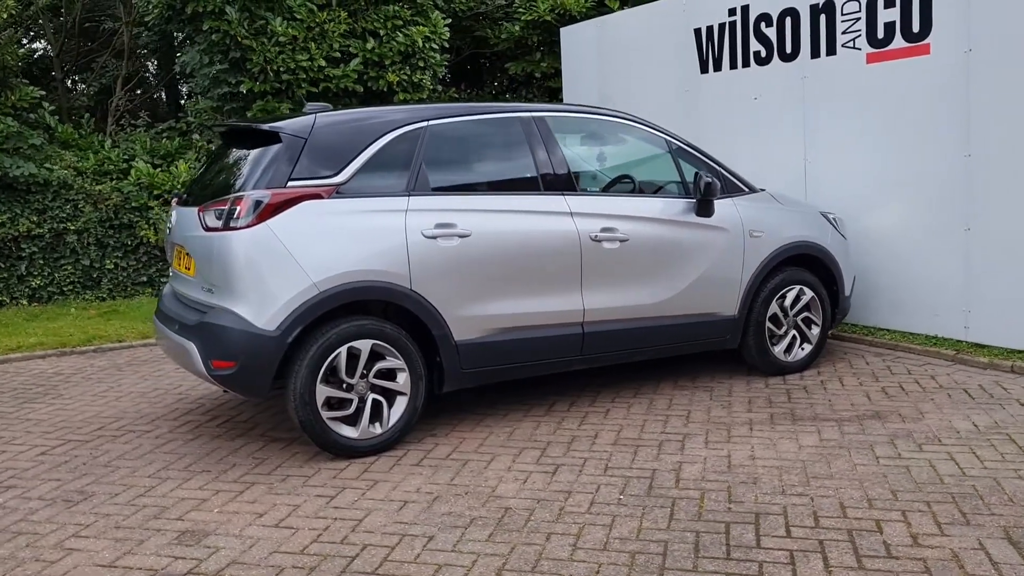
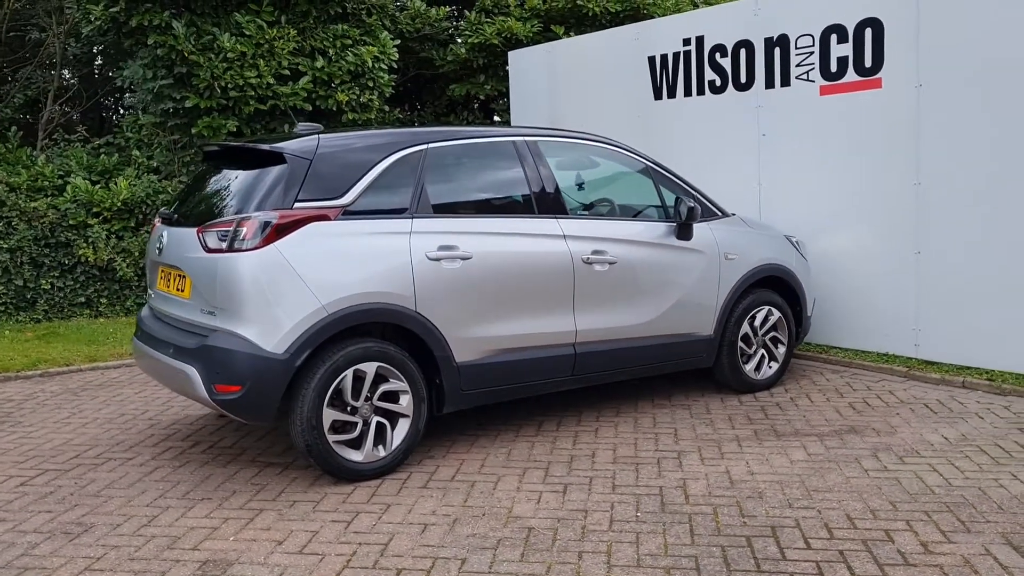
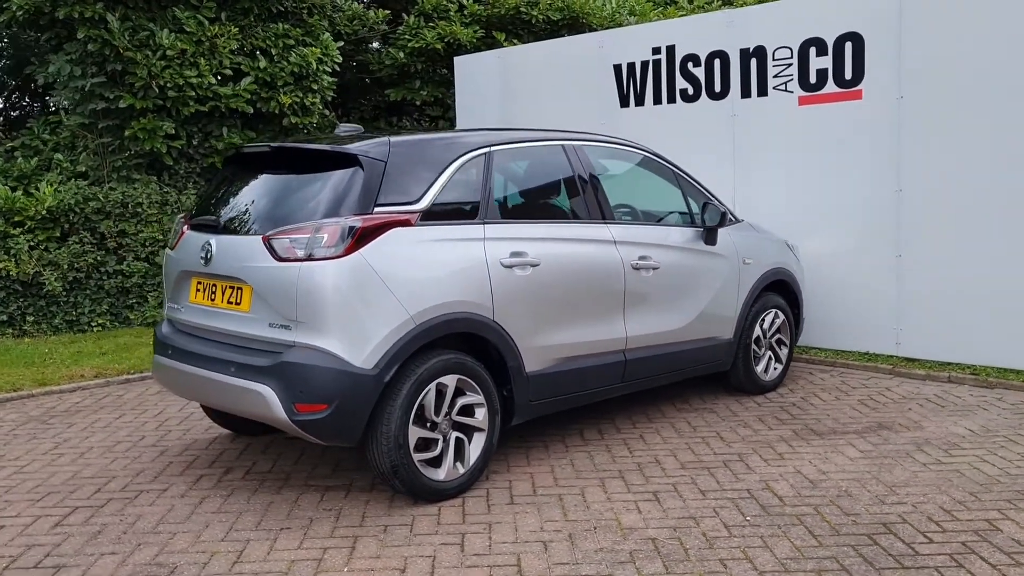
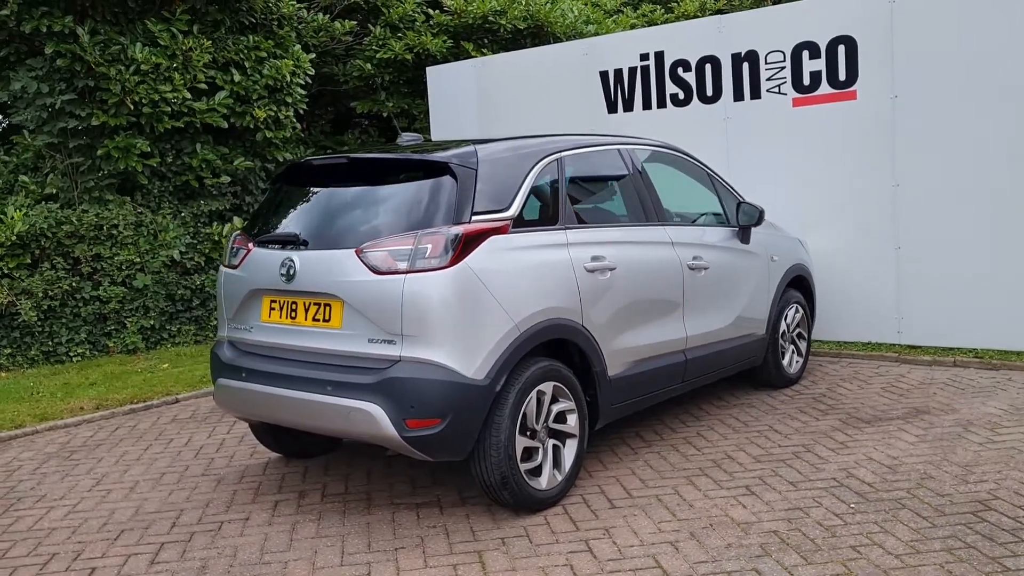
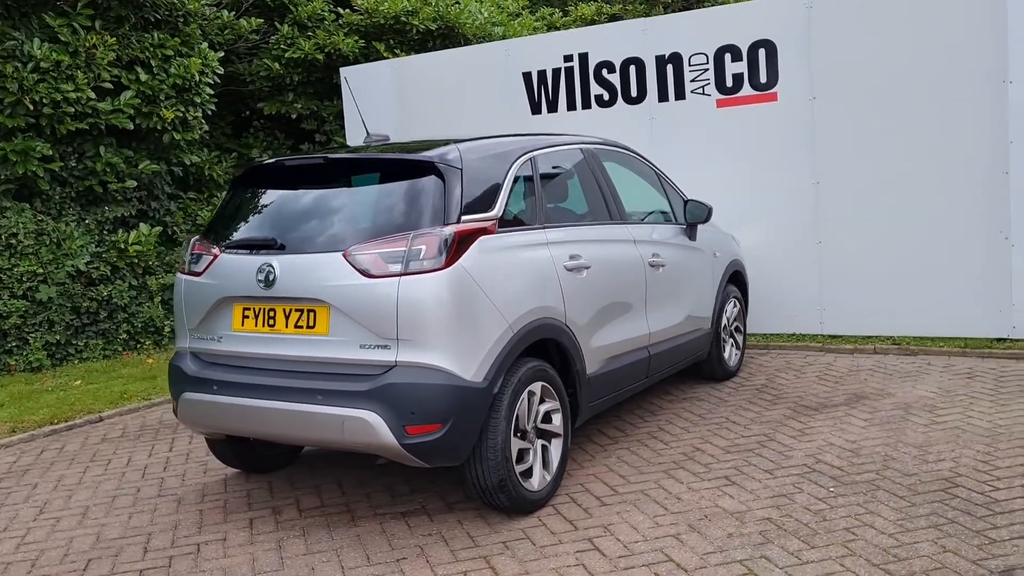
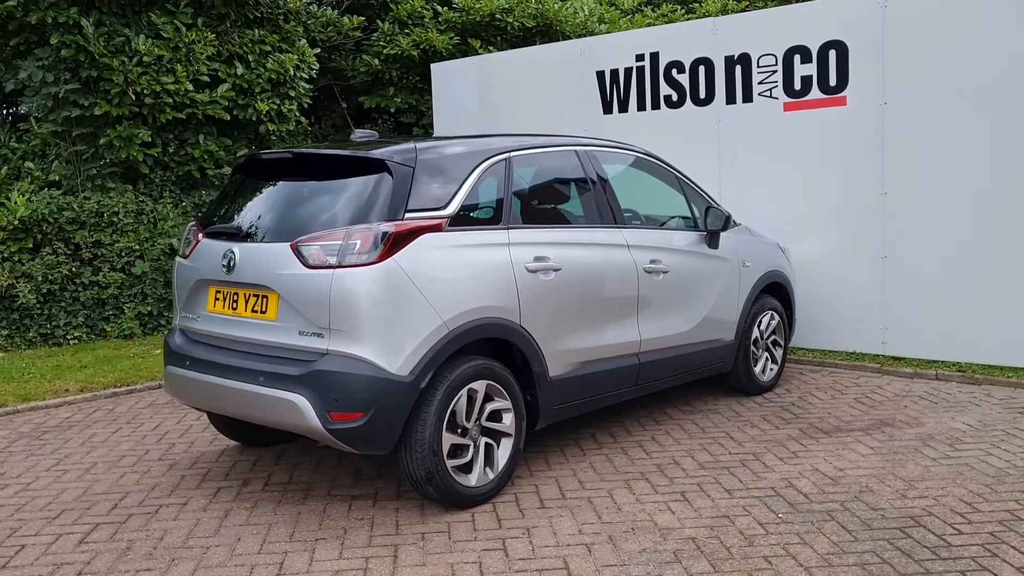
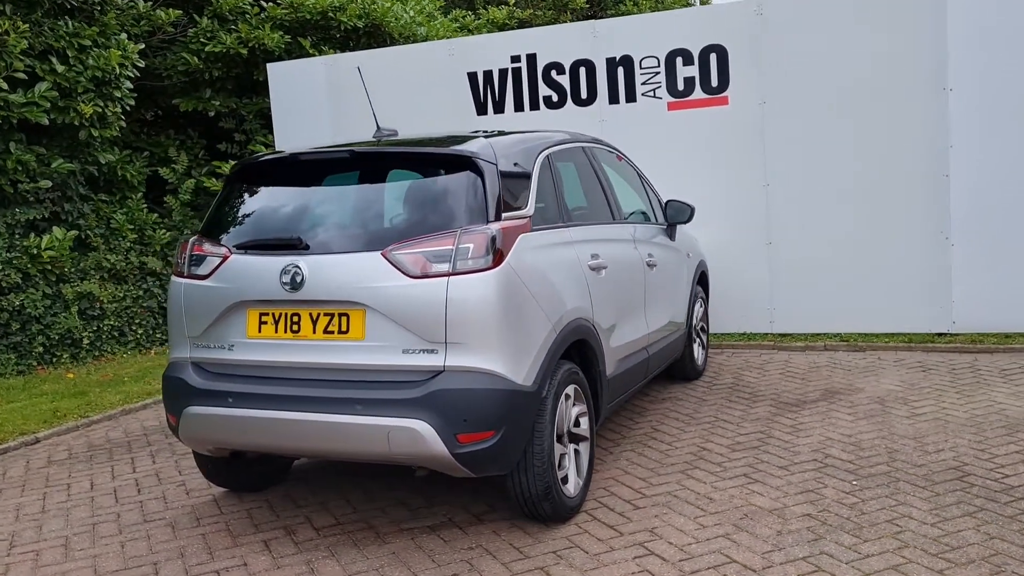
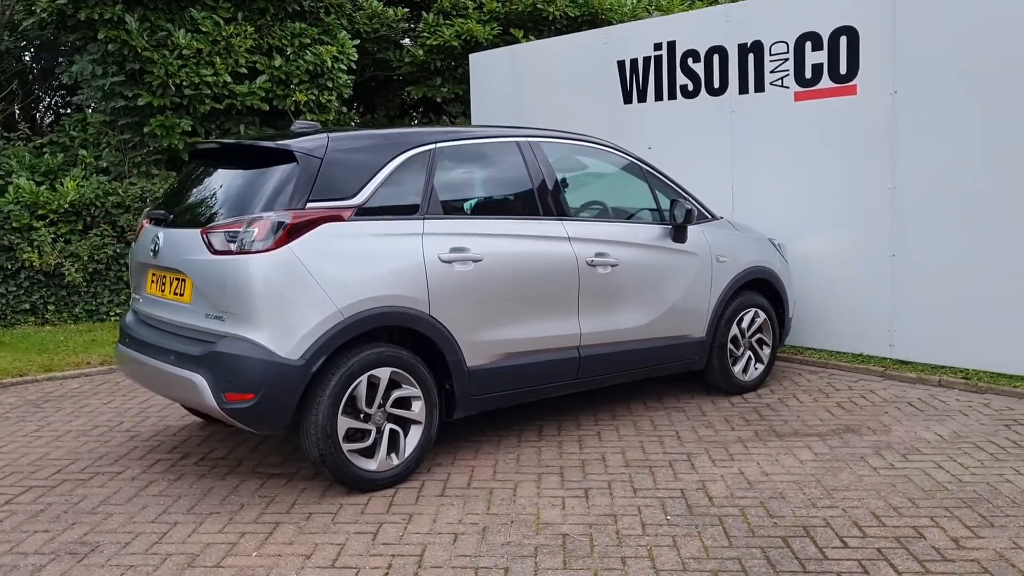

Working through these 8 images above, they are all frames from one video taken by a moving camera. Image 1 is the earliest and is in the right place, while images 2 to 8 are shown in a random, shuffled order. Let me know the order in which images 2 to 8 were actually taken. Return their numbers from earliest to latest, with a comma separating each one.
2, 8, 3, 6, 4, 5, 7
